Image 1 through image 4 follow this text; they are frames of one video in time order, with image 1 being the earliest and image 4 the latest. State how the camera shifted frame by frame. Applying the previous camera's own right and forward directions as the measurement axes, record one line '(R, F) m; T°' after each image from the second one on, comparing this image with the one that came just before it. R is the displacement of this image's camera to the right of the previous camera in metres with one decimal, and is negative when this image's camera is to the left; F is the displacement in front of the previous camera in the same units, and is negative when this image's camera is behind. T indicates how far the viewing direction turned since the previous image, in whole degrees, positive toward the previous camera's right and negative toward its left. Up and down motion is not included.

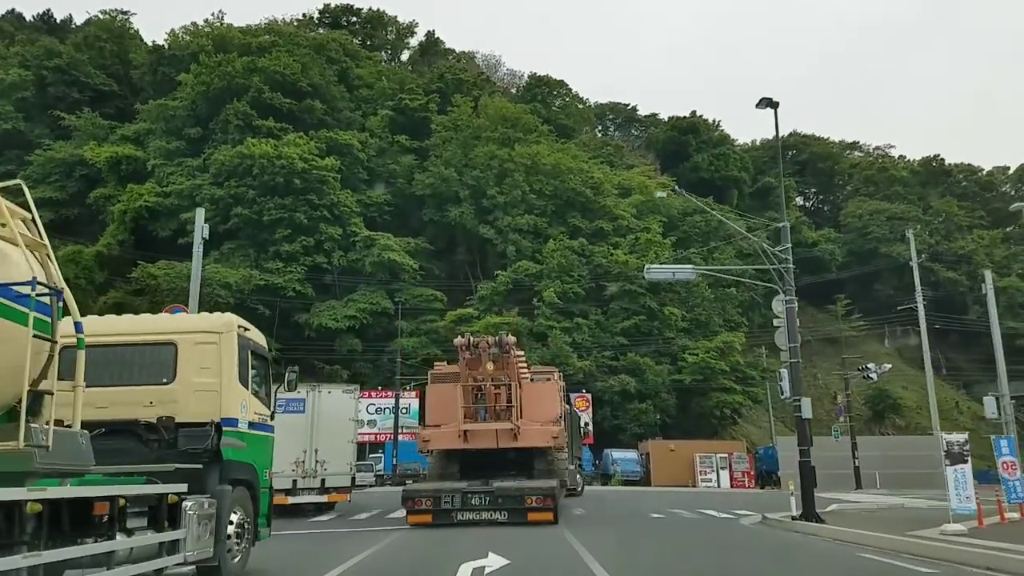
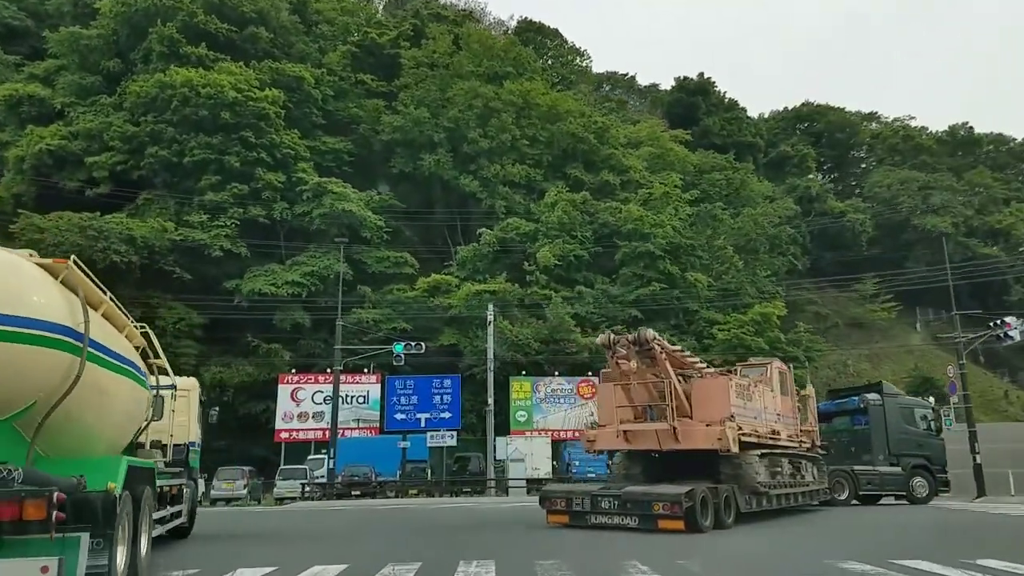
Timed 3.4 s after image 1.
(+0.2, +10.6) m; +1°
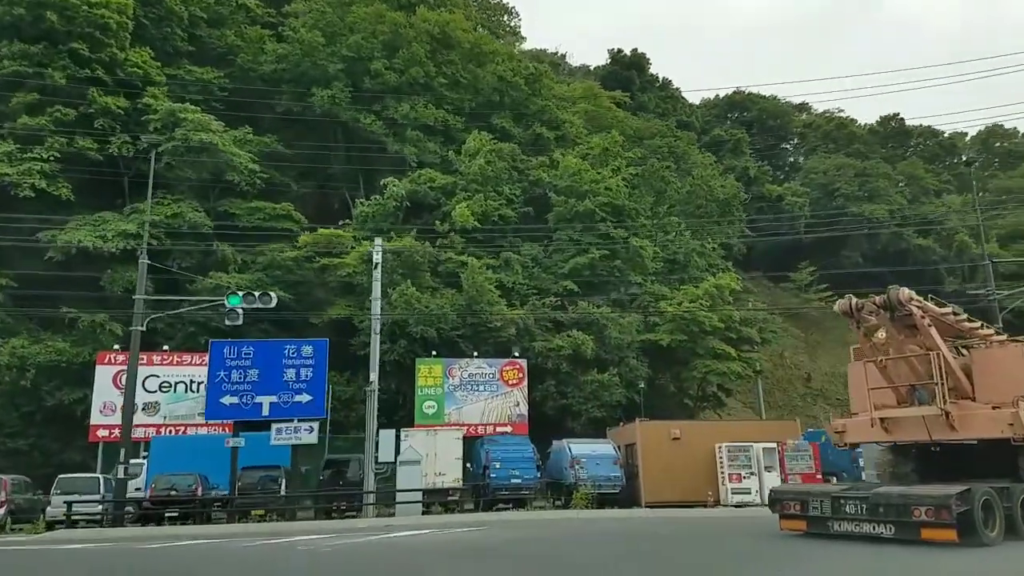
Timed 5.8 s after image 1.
(+0.7, +7.9) m; +6°
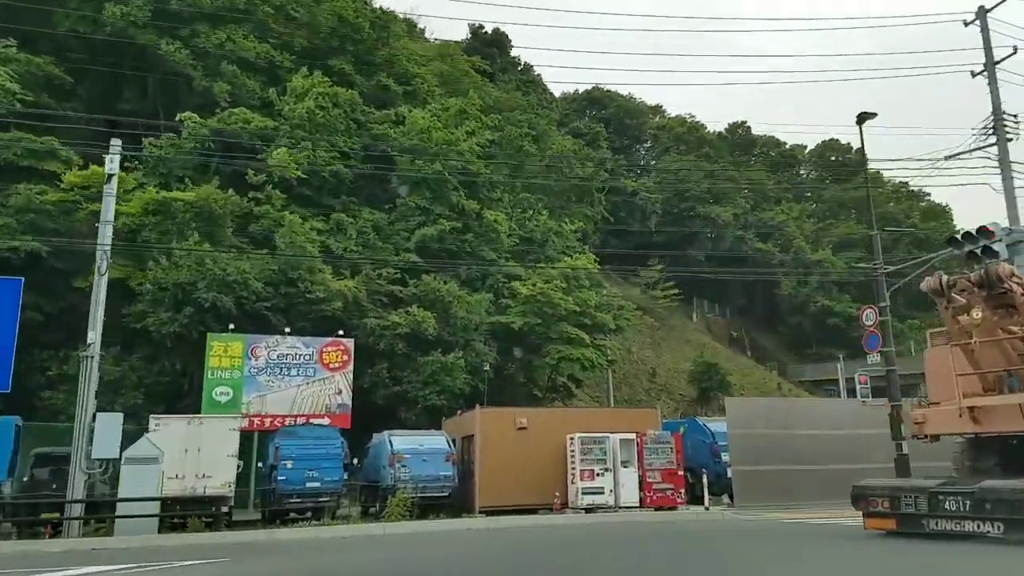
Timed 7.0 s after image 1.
(+1.0, +4.2) m; +11°
